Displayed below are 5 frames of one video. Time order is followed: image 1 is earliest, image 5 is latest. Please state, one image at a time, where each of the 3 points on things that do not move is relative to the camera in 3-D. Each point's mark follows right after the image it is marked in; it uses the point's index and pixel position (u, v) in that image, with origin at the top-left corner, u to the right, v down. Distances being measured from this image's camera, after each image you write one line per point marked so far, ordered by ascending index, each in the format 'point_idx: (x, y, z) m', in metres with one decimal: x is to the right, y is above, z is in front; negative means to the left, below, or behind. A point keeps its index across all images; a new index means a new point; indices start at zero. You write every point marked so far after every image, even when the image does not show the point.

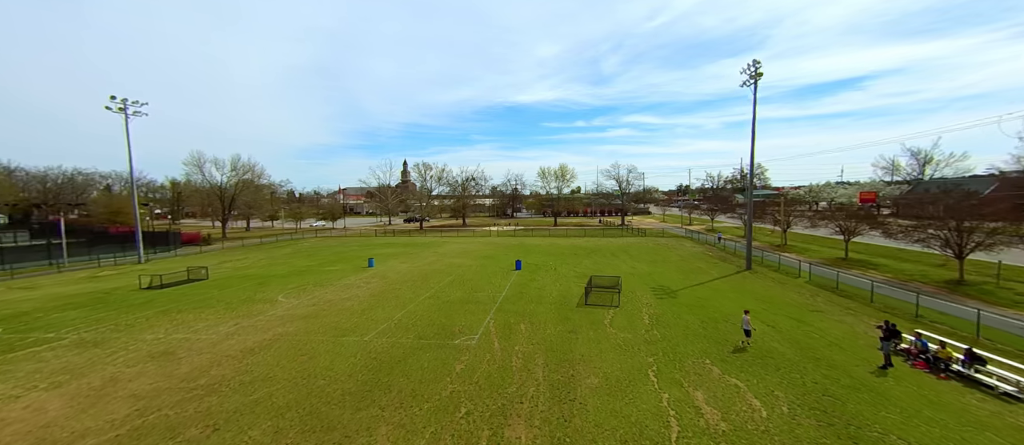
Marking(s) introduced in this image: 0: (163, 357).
0: (-12.3, -4.8, +11.4) m
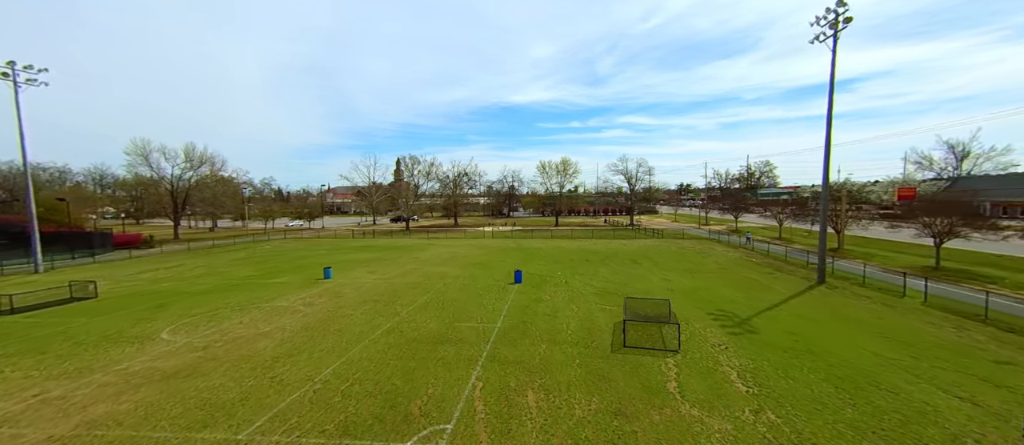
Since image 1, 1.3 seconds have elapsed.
0: (-12.3, -4.7, +5.4) m
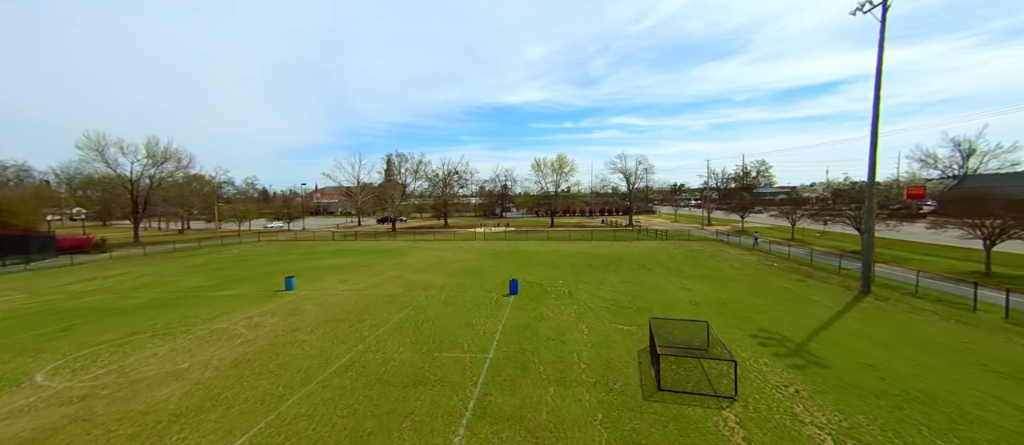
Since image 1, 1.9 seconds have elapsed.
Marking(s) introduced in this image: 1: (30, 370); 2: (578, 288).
0: (-12.2, -4.7, +2.3) m
1: (-13.8, -4.2, +9.3) m
2: (+3.5, -3.4, +17.1) m
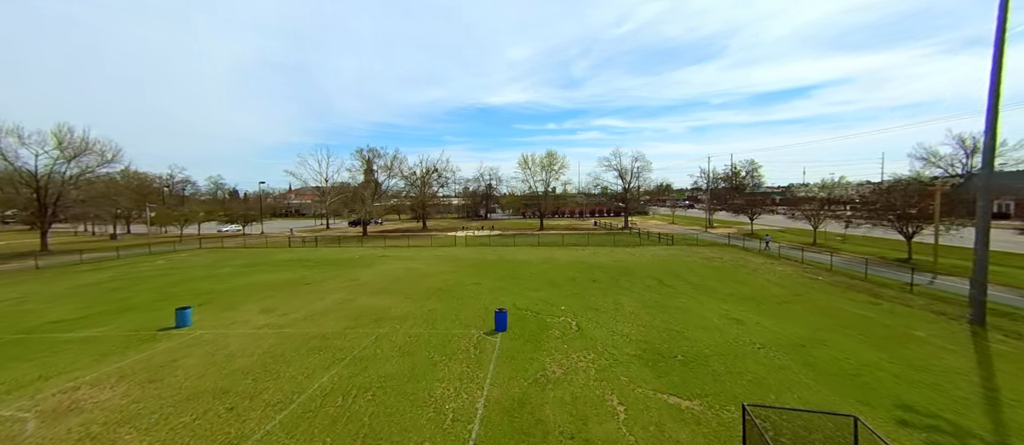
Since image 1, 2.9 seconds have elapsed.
0: (-12.0, -5.0, -2.9) m
1: (-13.9, -4.5, +4.0) m
2: (+3.0, -3.7, +12.5) m
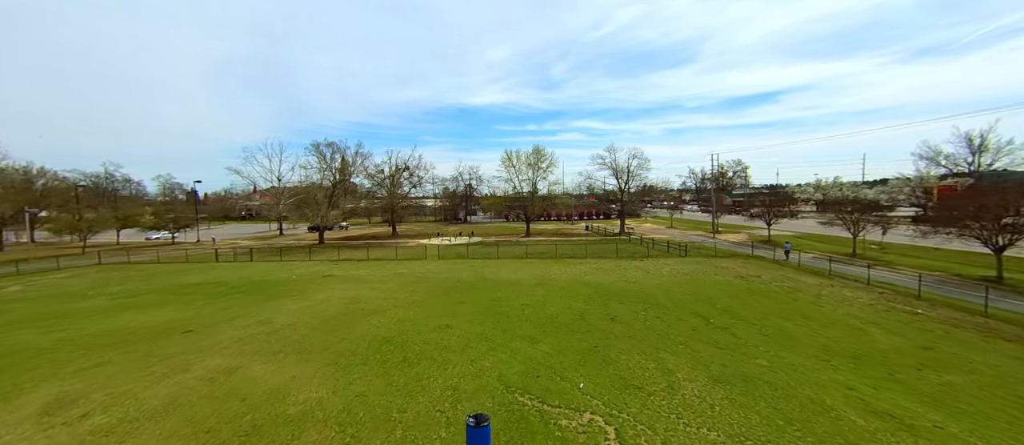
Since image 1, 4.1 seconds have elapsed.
0: (-11.4, -5.6, -9.2) m
1: (-13.7, -5.1, -2.4) m
2: (+2.7, -4.2, +7.1) m
